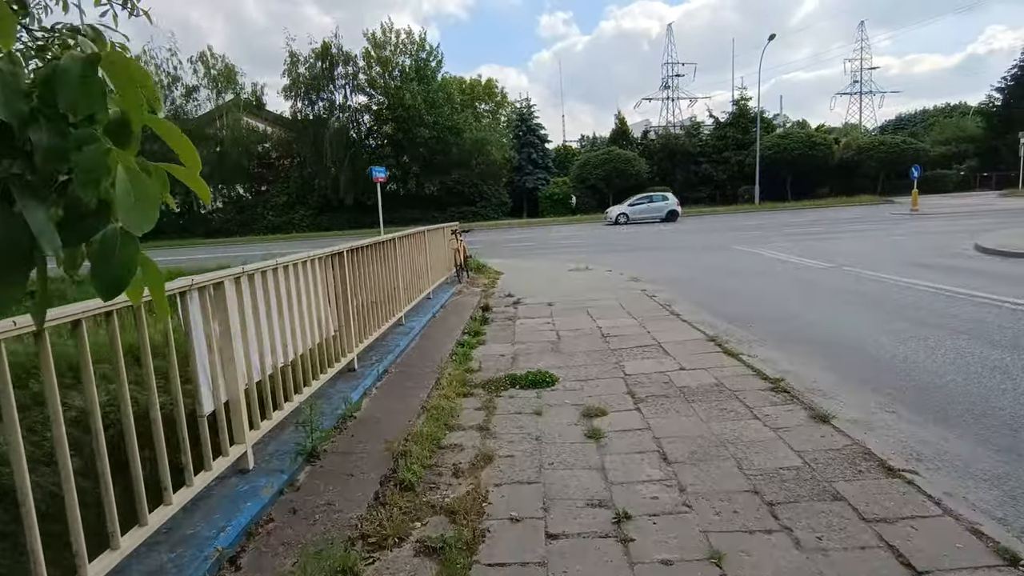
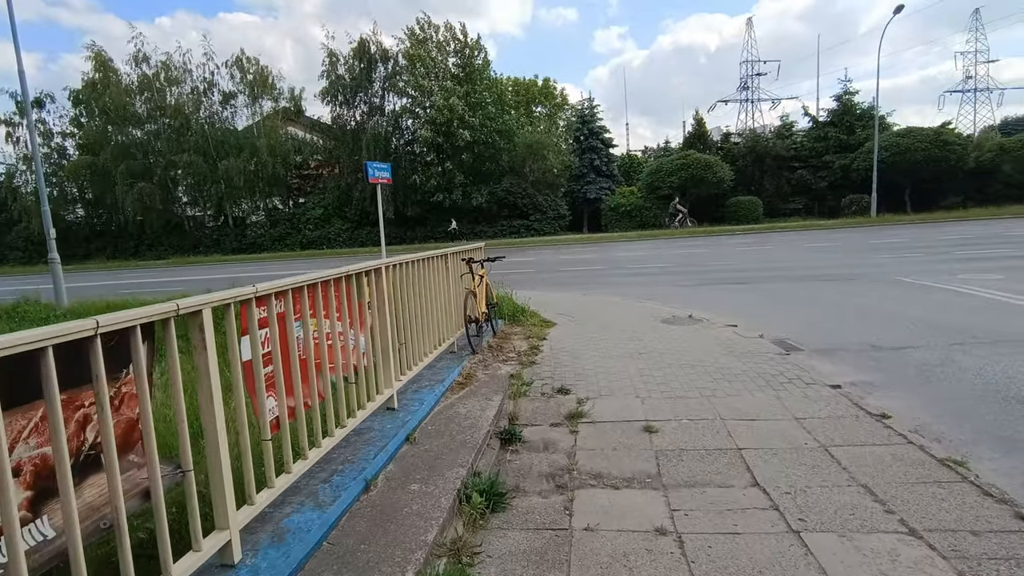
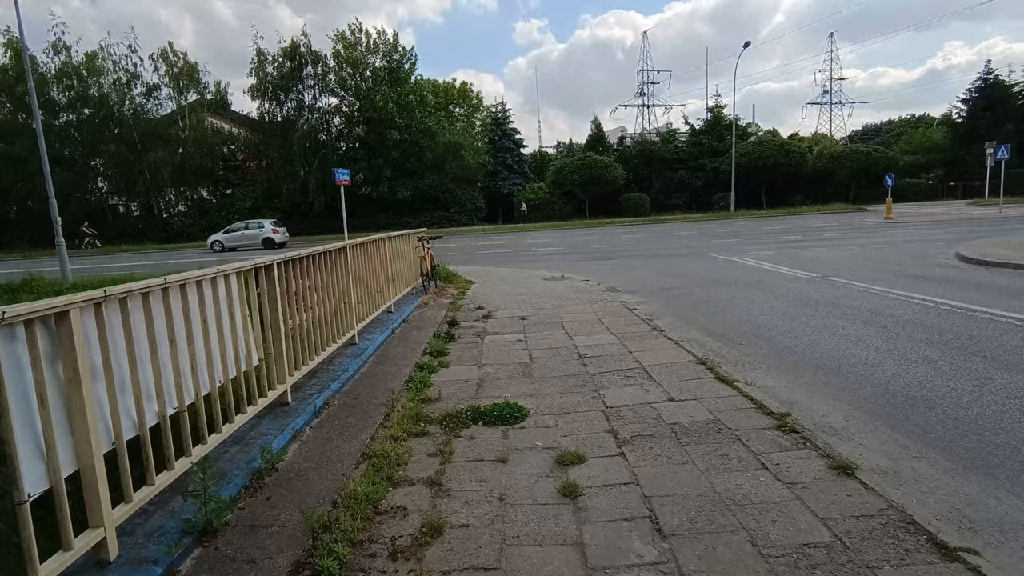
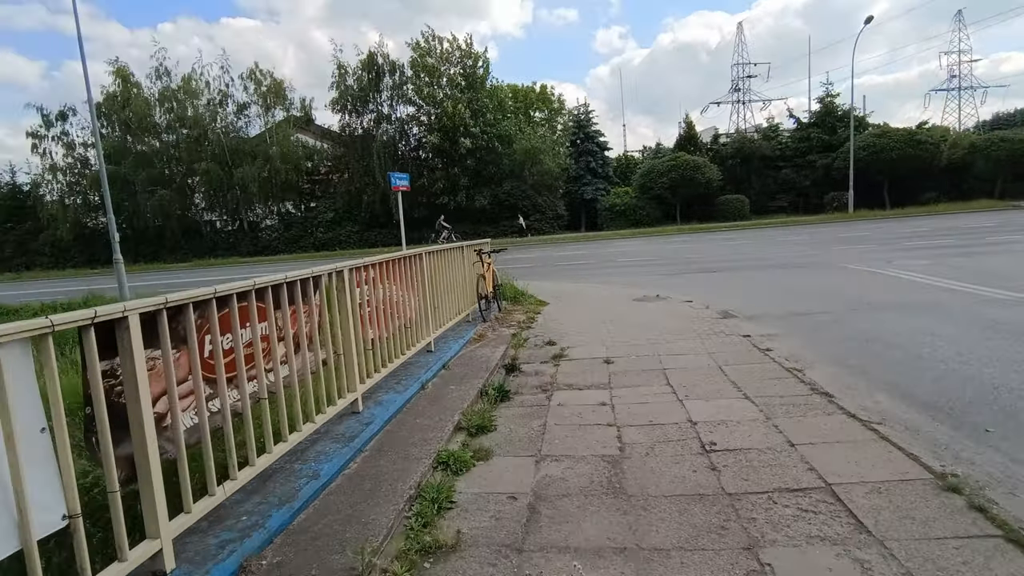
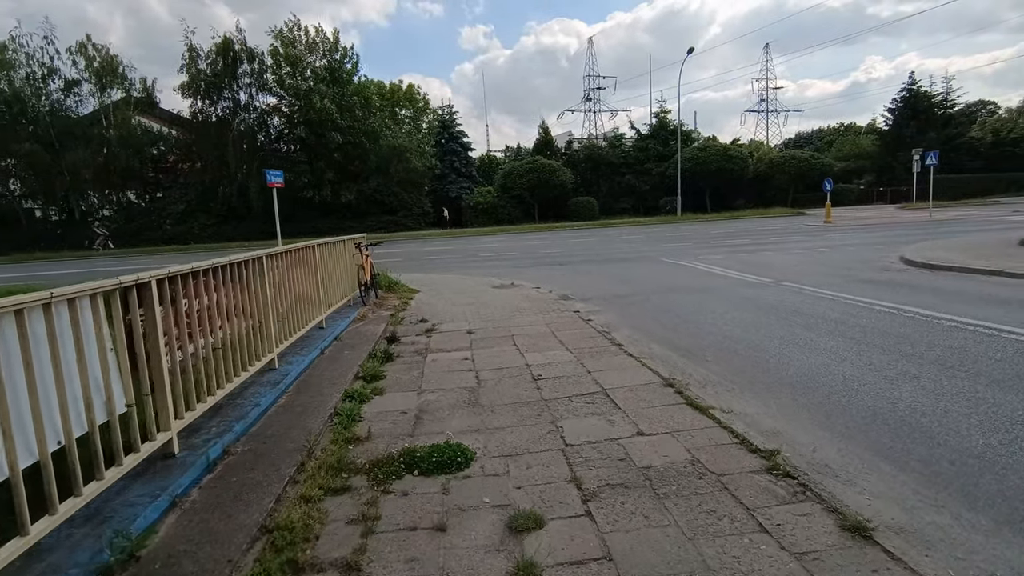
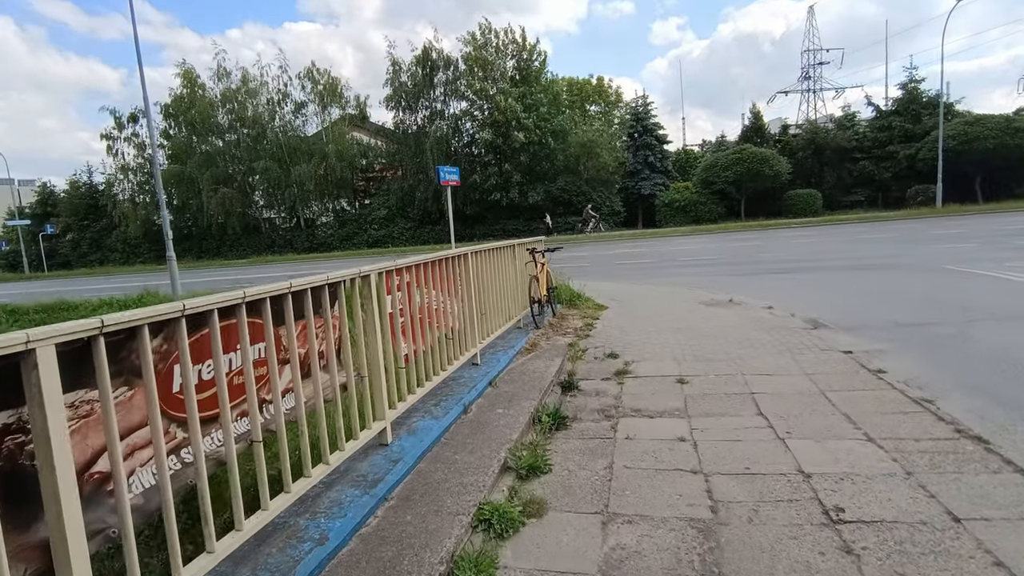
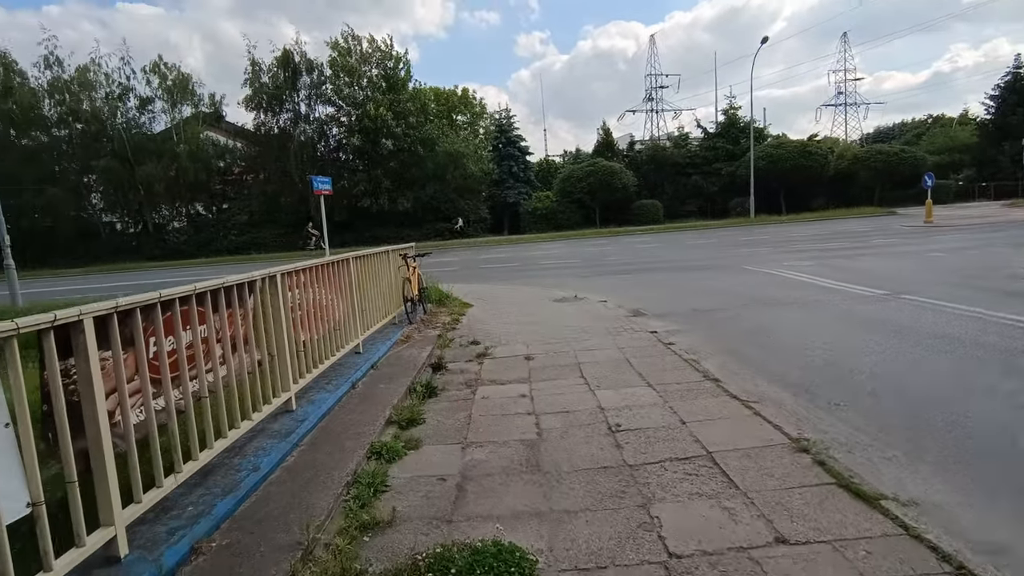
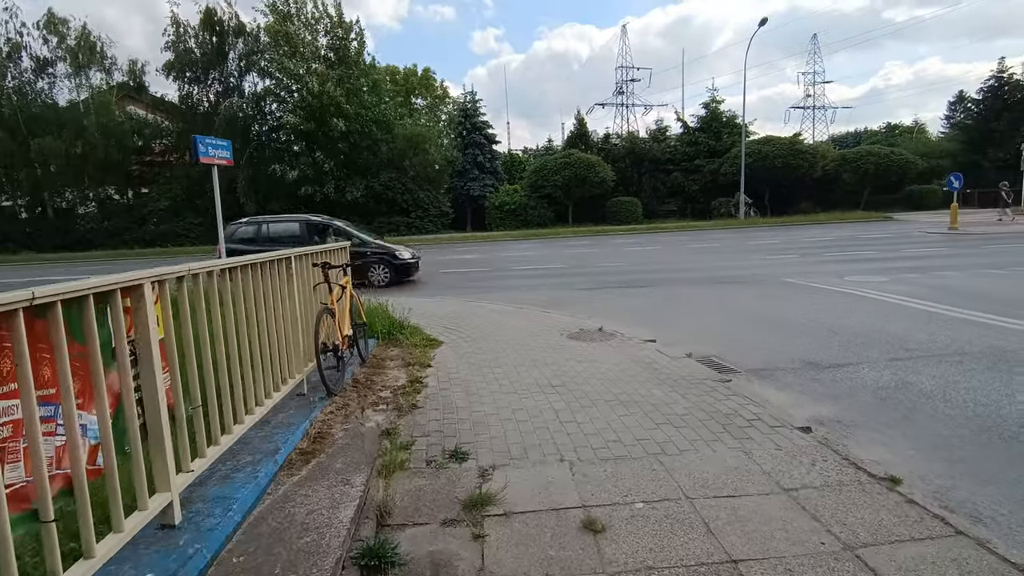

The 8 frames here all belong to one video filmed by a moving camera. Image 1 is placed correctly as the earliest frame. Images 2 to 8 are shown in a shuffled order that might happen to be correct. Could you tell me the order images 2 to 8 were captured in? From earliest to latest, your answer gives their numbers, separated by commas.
3, 5, 7, 4, 6, 2, 8
